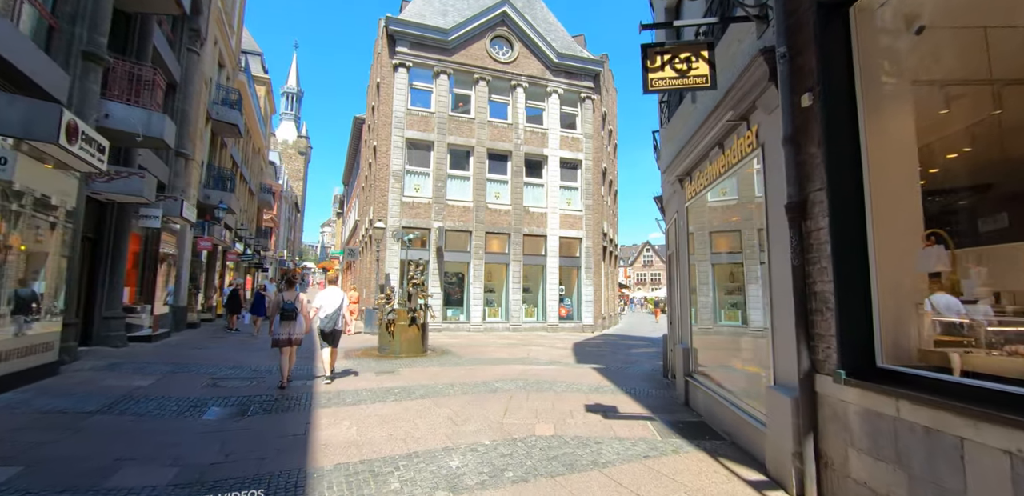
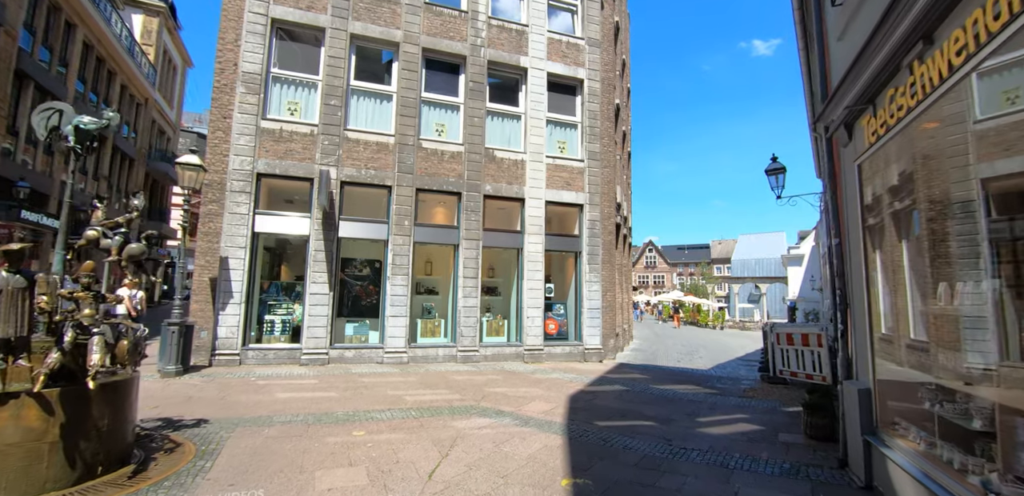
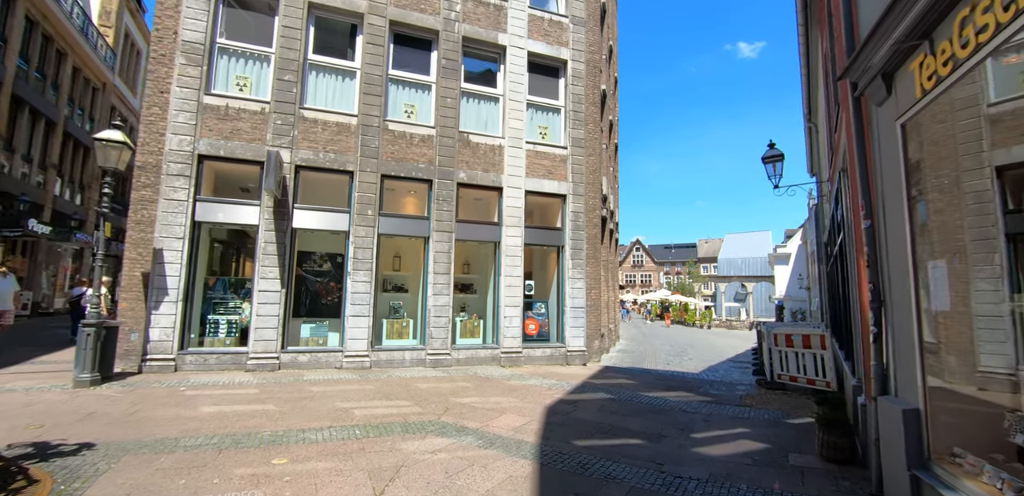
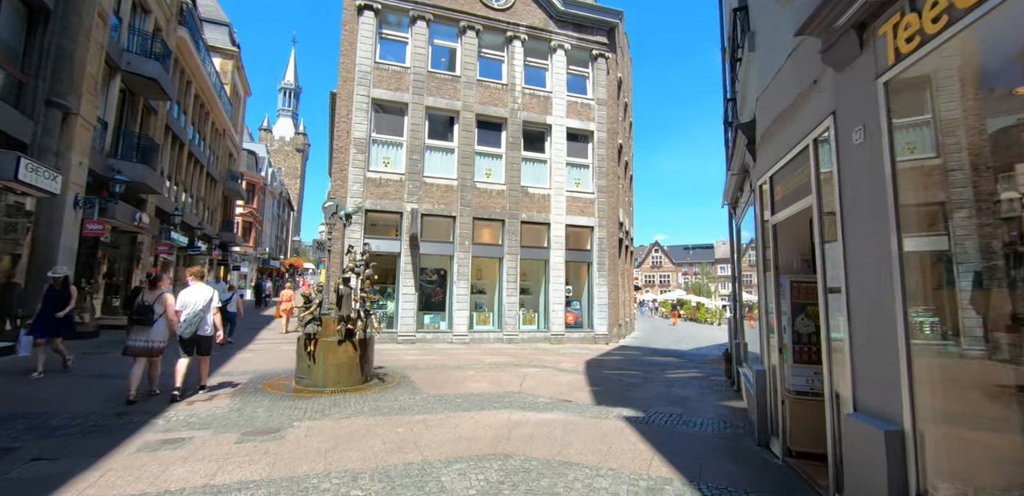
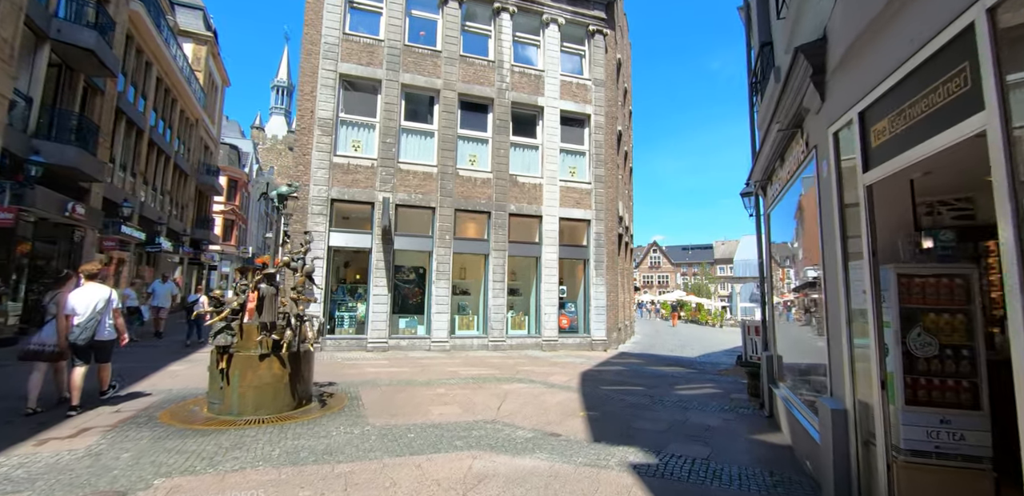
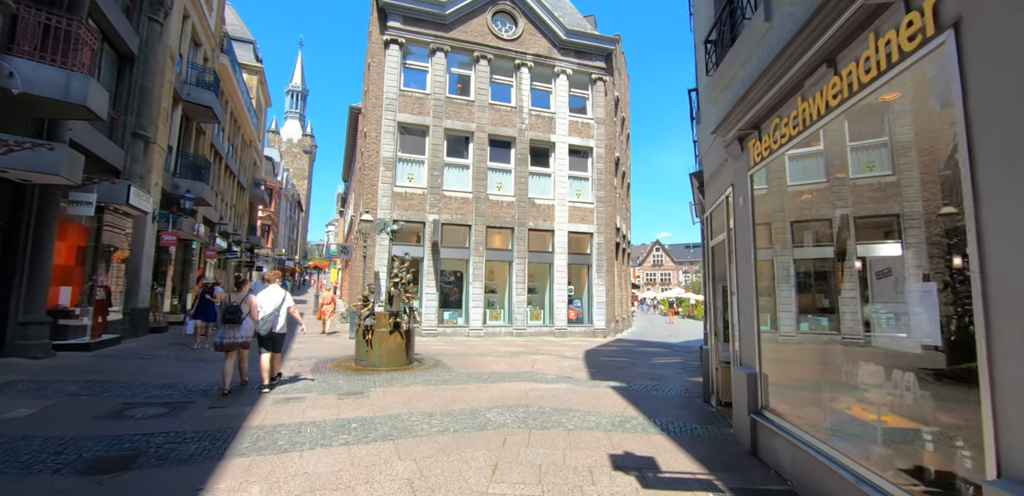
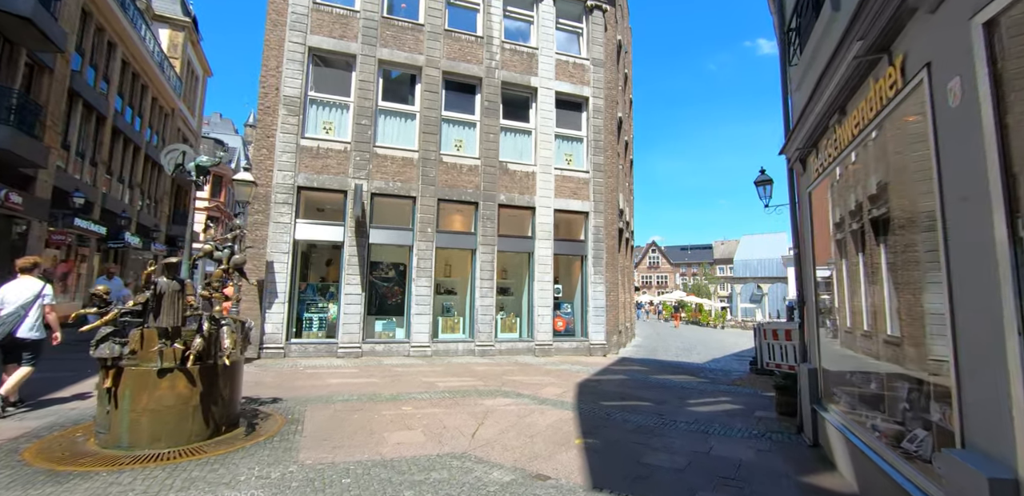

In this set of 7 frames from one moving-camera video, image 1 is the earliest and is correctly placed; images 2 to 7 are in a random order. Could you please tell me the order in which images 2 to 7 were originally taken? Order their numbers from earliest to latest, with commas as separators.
6, 4, 5, 7, 2, 3
